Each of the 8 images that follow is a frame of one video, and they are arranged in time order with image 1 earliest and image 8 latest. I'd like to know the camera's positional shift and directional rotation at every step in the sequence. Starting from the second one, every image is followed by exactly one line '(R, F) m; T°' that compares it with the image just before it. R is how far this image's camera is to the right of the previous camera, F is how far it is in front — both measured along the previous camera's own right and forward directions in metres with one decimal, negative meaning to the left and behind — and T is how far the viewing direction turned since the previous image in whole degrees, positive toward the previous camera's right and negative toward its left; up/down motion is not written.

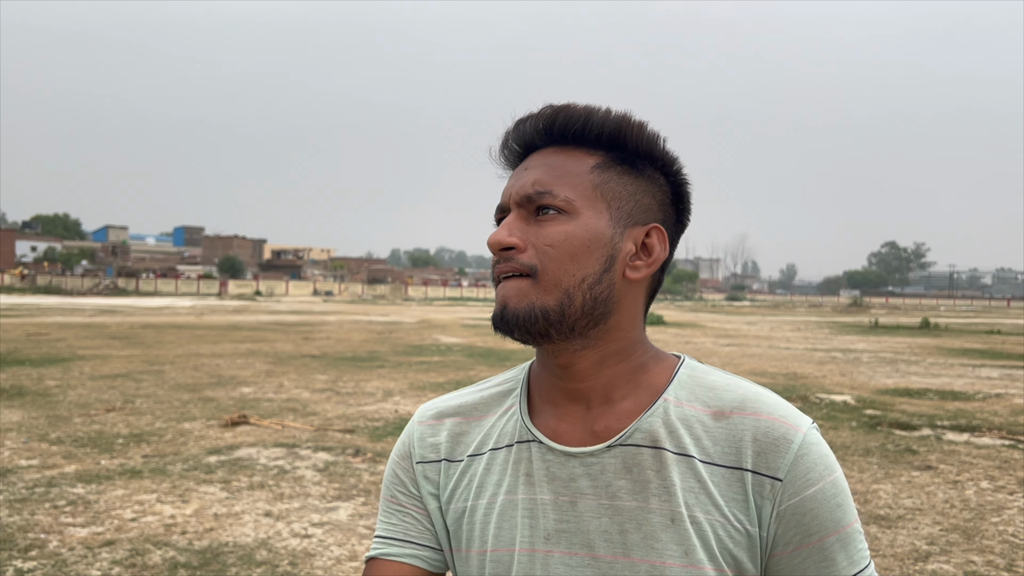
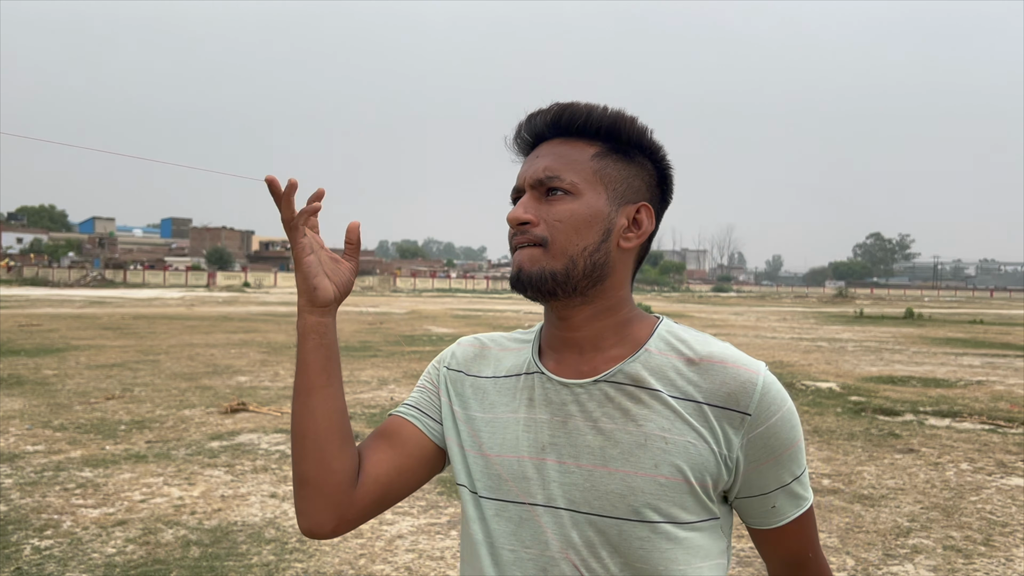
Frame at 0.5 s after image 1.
(-0.1, -0.2) m; +1°
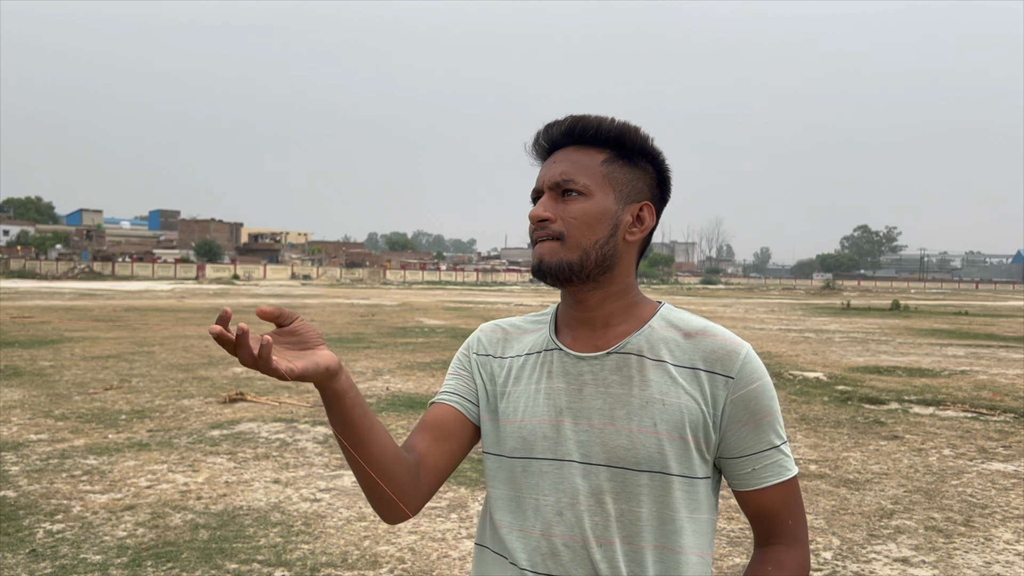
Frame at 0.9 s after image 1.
(-0.1, -0.1) m; +1°
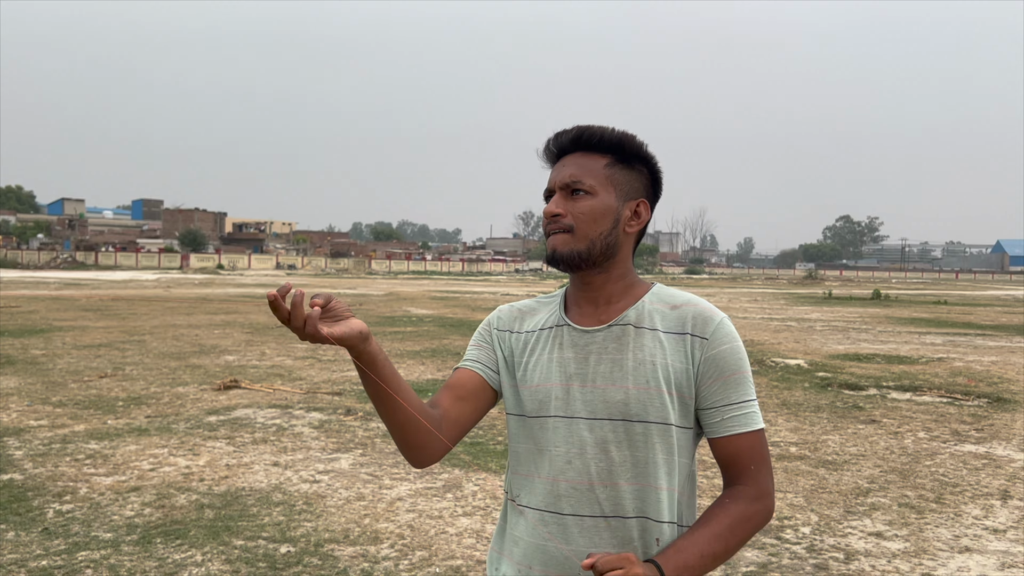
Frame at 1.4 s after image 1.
(-0.1, -0.2) m; +1°
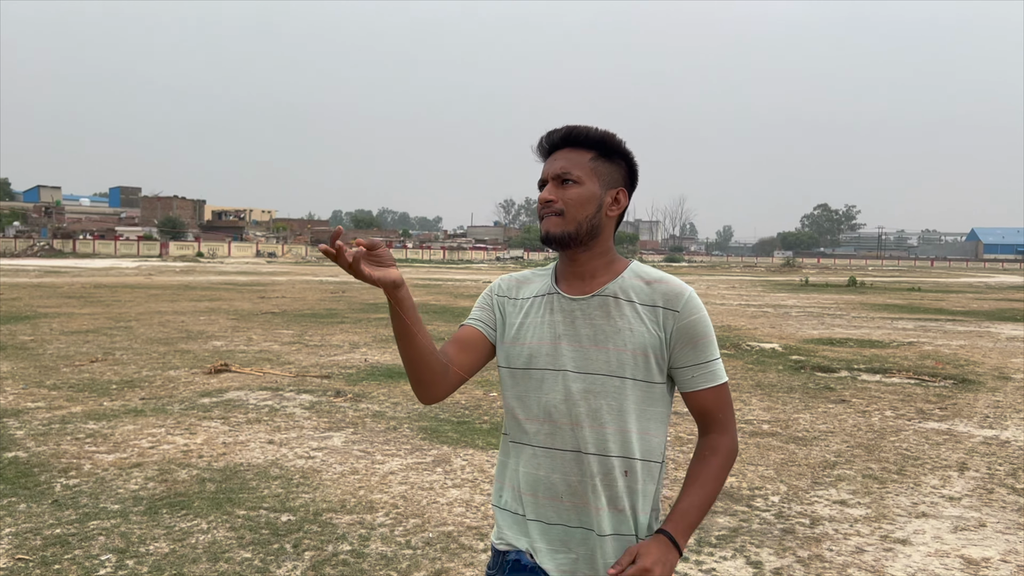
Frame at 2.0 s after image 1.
(0.0, -0.2) m; +1°
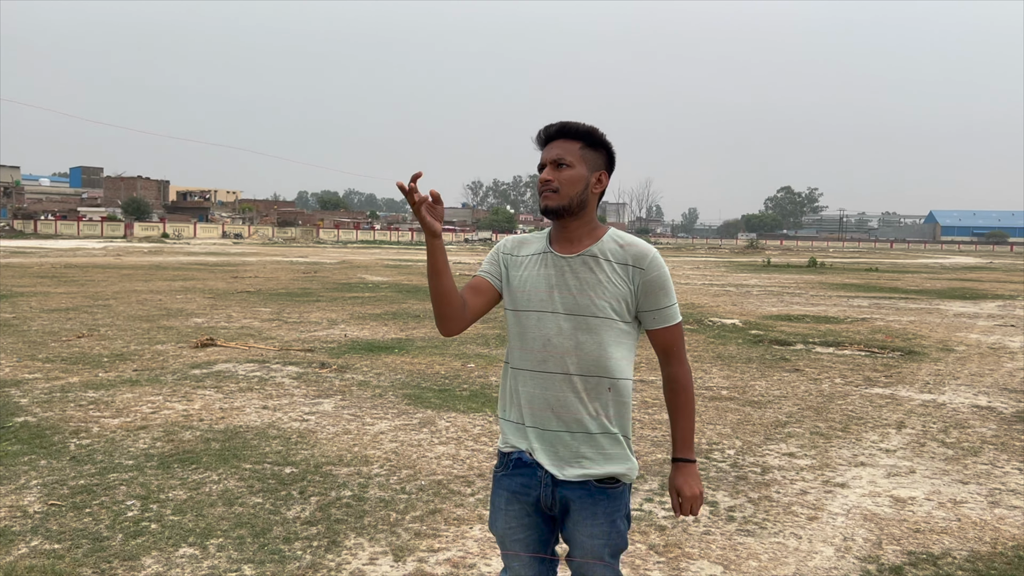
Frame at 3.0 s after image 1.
(-0.1, -0.4) m; +2°
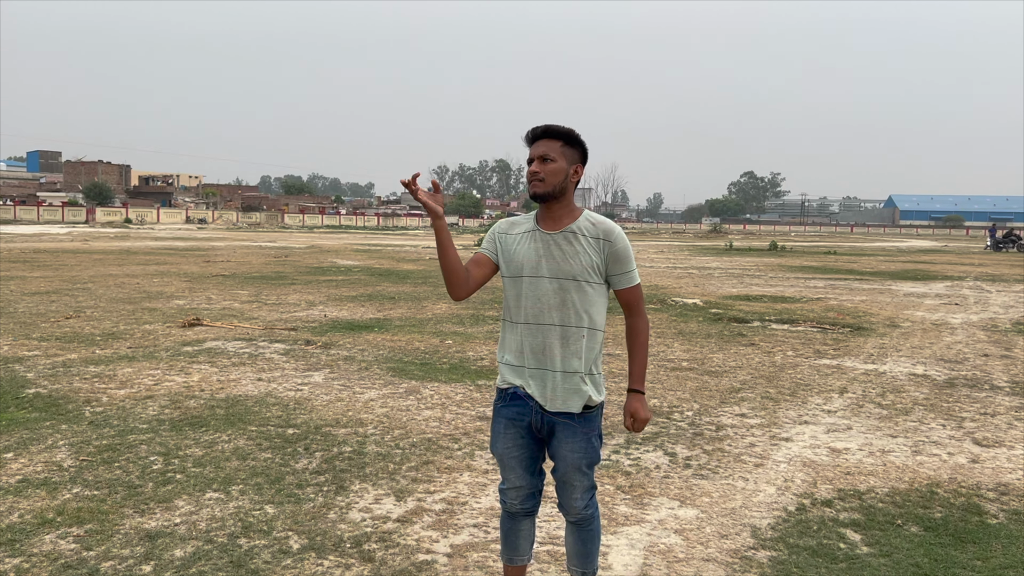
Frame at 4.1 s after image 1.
(-0.1, -0.5) m; +2°
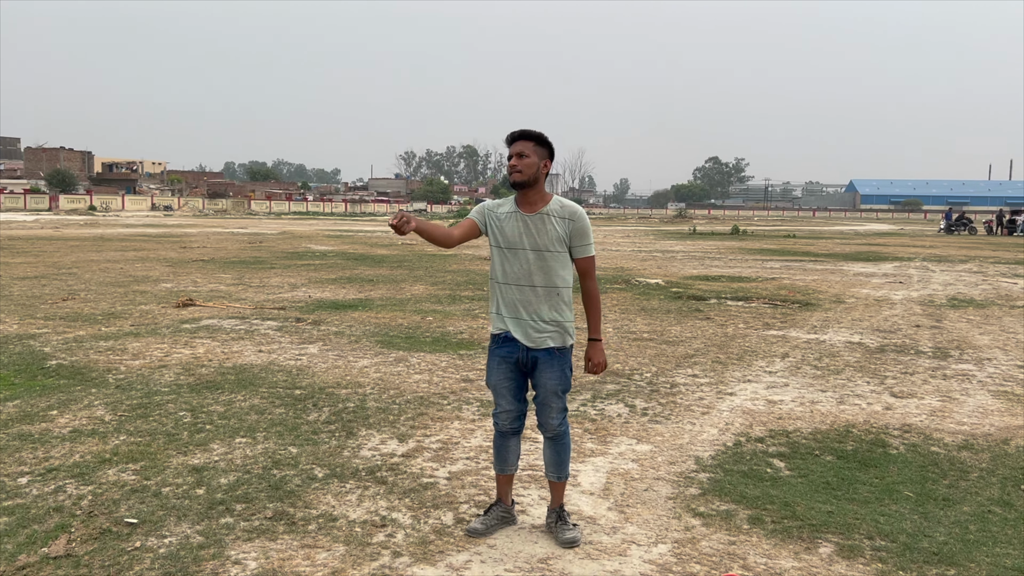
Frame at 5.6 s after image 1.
(-0.1, -0.7) m; +2°
